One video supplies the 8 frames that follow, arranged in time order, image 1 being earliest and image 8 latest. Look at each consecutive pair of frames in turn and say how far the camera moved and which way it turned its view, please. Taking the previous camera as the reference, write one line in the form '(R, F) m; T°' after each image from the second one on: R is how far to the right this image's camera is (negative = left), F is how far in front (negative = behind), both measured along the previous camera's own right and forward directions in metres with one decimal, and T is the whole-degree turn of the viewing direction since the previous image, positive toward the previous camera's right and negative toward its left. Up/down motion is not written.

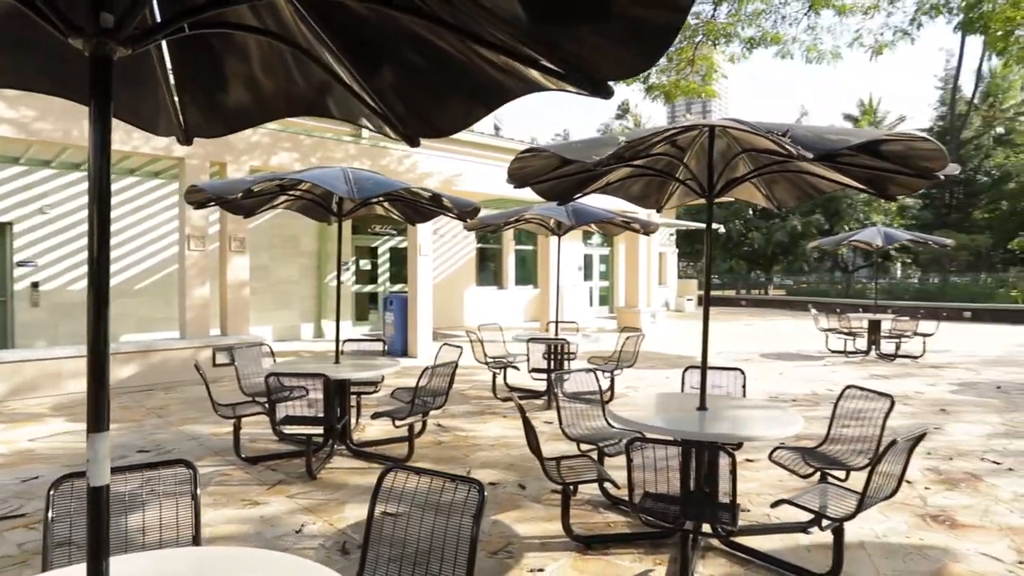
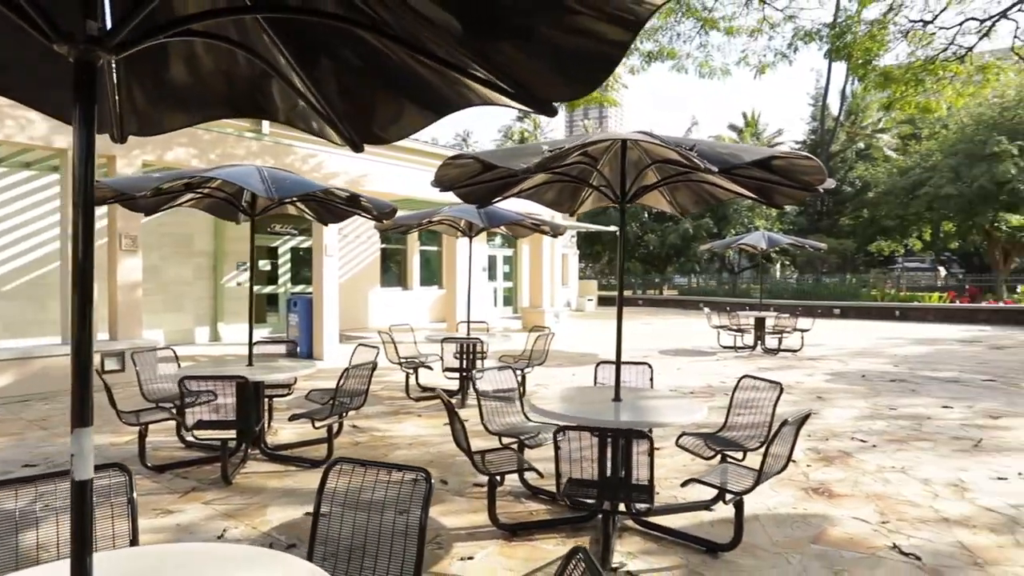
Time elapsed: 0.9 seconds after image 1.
(-0.2, -0.1) m; +9°
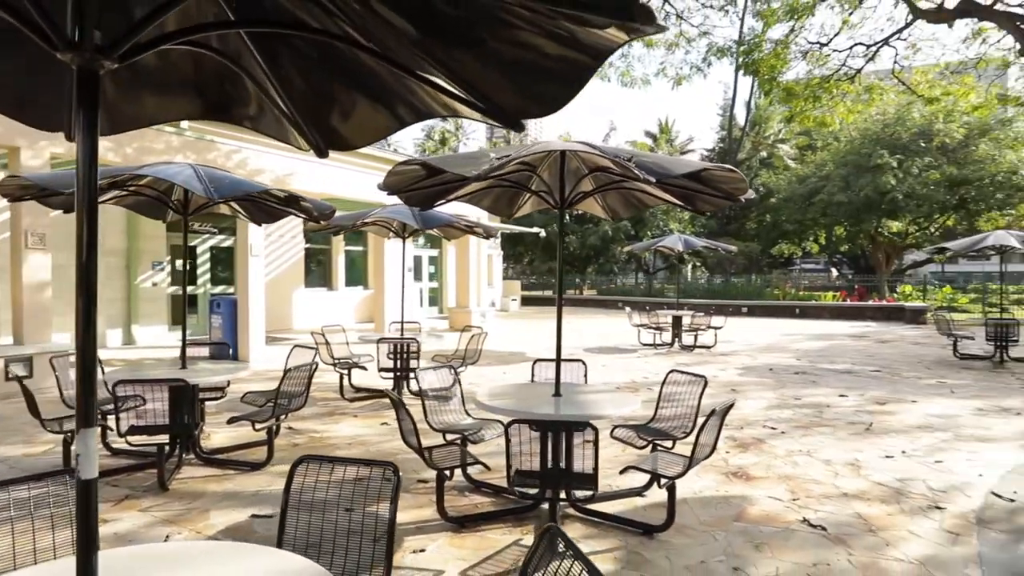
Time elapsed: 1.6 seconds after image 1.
(-0.2, -0.2) m; +7°
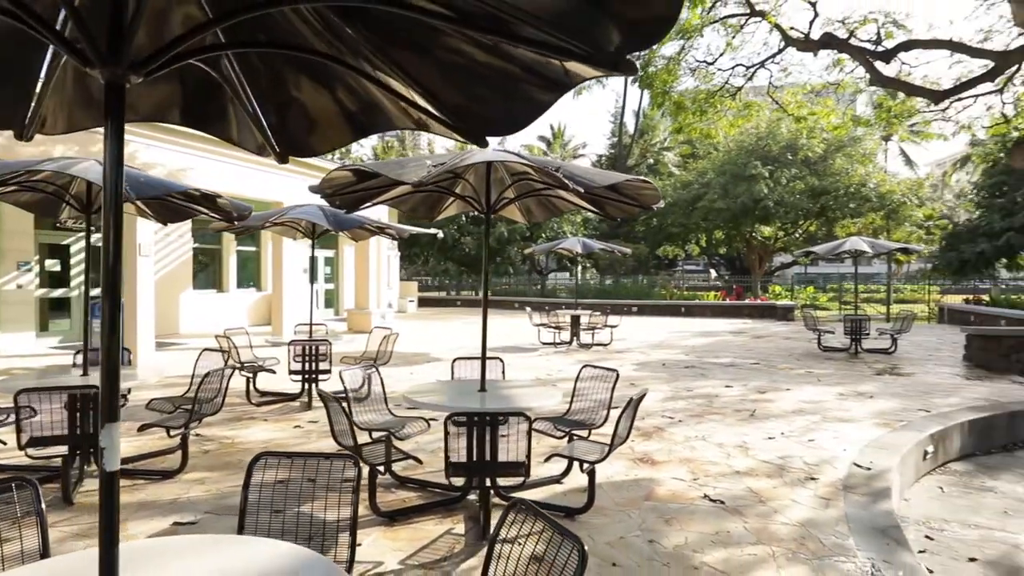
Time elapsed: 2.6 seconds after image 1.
(-0.3, -0.2) m; +10°
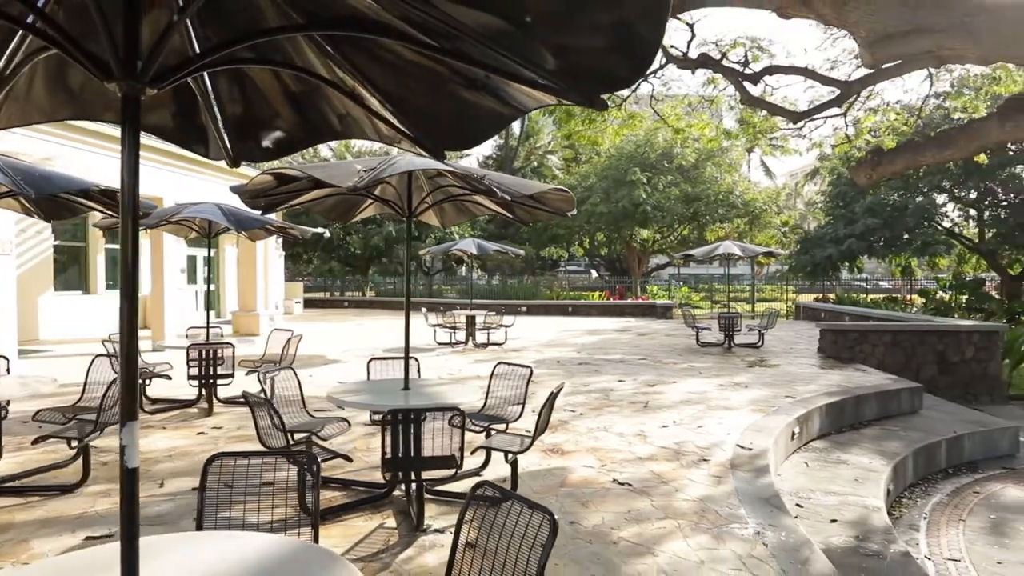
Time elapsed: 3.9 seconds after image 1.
(-0.3, -0.2) m; +10°
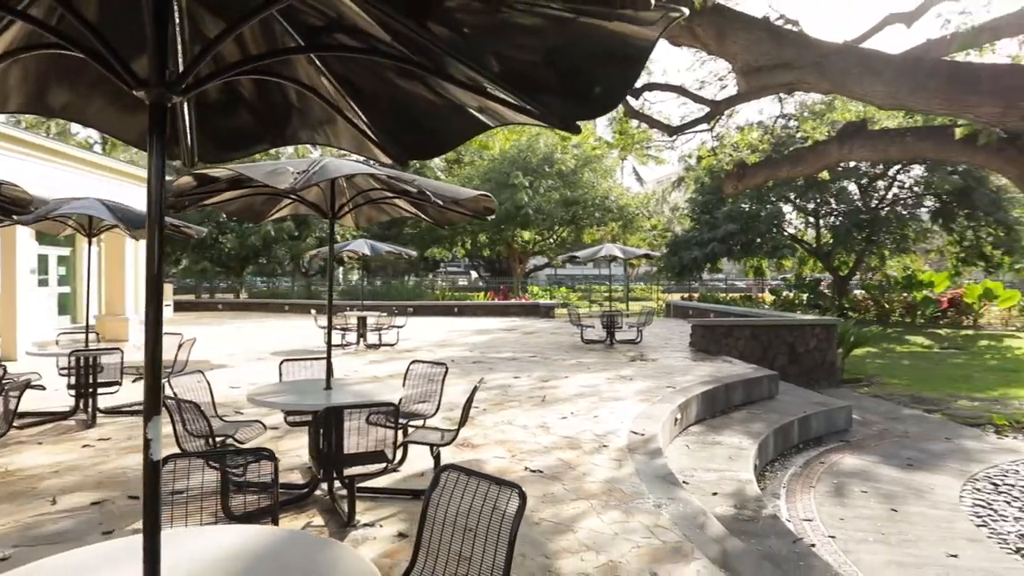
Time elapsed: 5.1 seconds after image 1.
(-0.3, -0.2) m; +11°
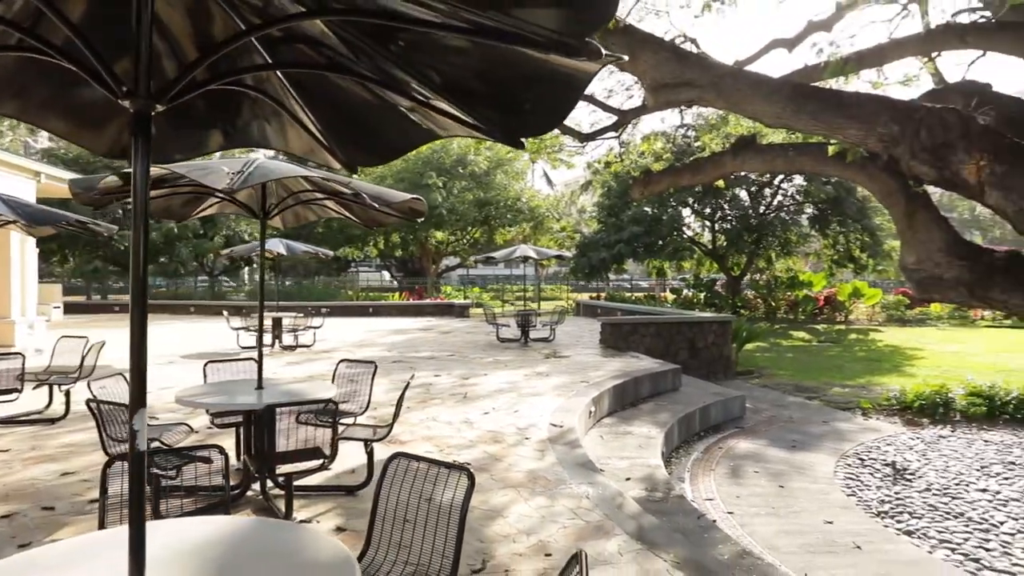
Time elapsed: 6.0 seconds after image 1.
(-0.2, -0.3) m; +8°
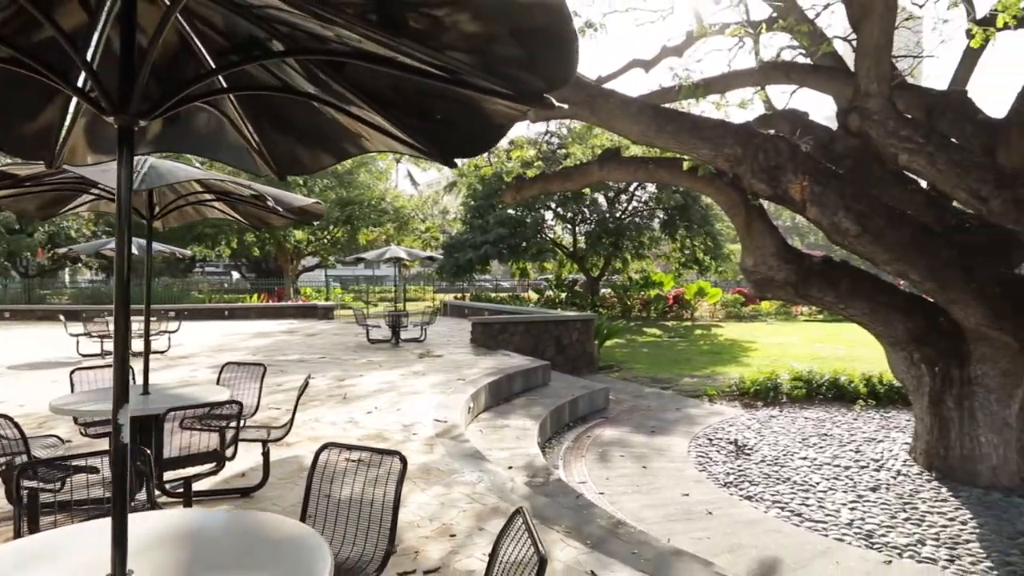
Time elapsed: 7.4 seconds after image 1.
(-0.3, -0.3) m; +12°
